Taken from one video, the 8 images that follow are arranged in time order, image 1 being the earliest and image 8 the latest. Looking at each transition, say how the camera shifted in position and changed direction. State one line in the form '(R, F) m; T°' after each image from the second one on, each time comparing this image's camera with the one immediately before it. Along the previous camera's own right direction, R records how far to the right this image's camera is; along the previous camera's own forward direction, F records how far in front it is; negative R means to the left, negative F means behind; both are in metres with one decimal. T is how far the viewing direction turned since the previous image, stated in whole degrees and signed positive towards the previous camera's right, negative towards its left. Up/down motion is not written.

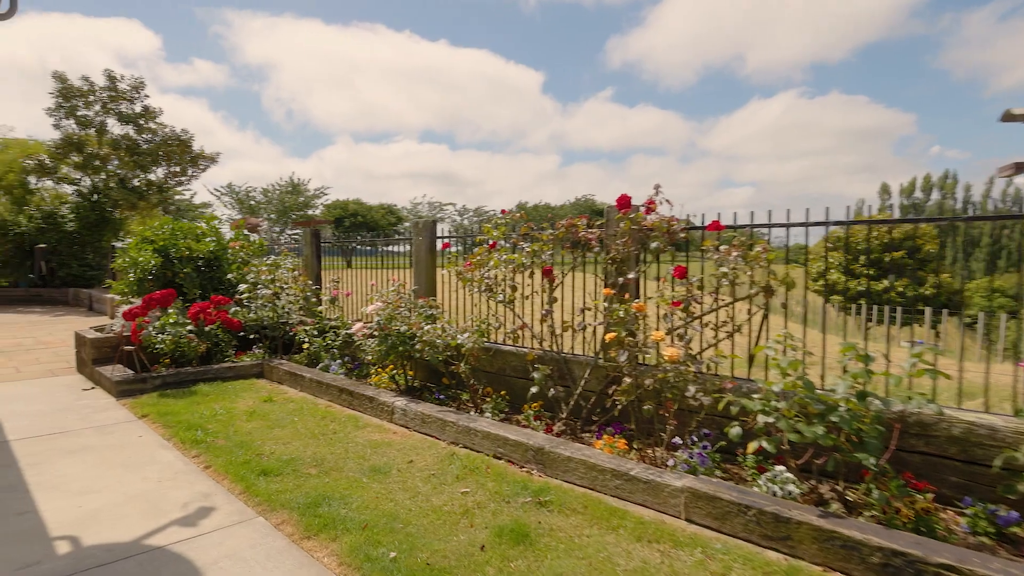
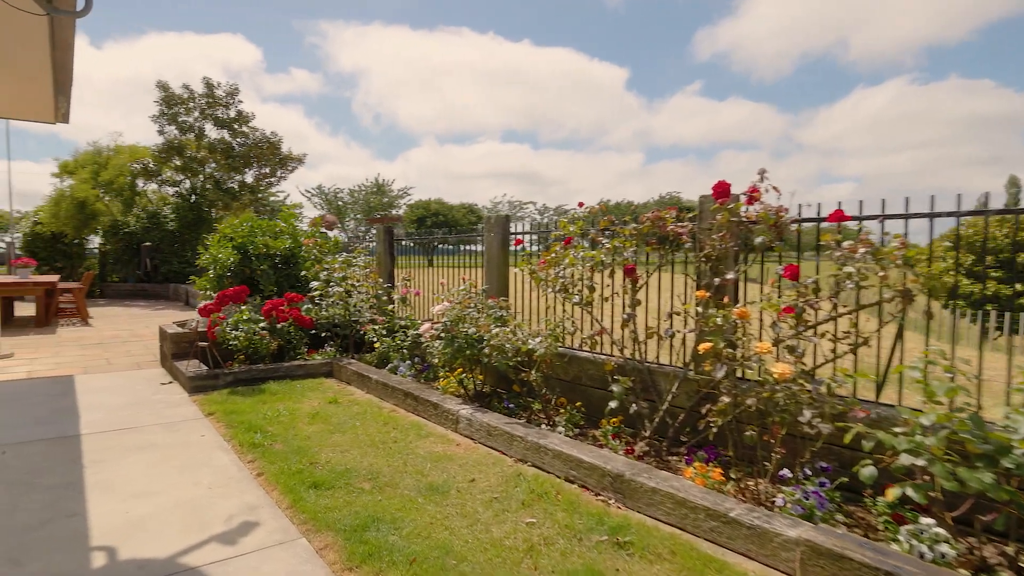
(0.0, +0.4) m; -8°
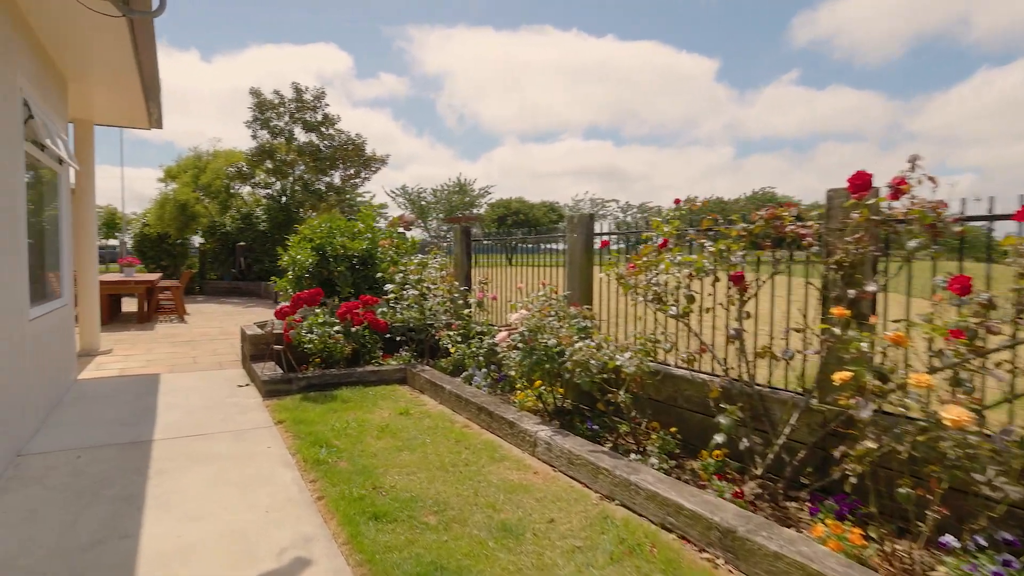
(0.0, +0.4) m; -8°
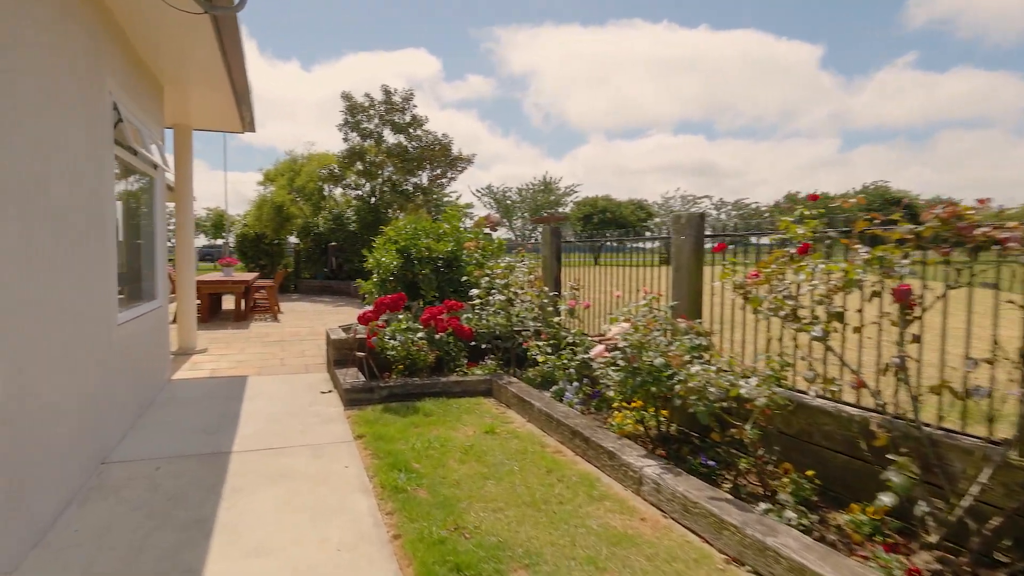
(-0.1, +0.4) m; -8°
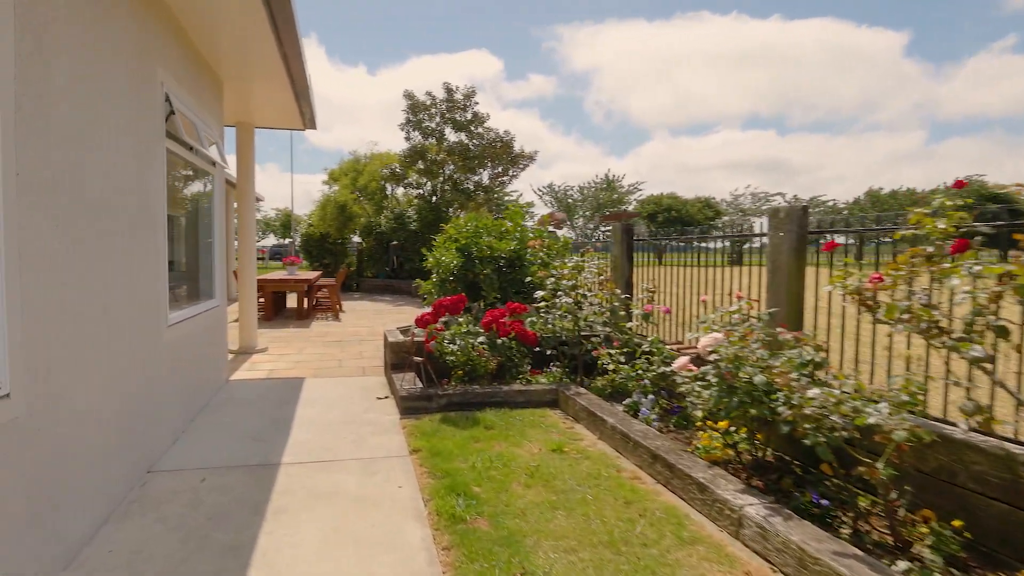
(-0.1, +0.4) m; -6°
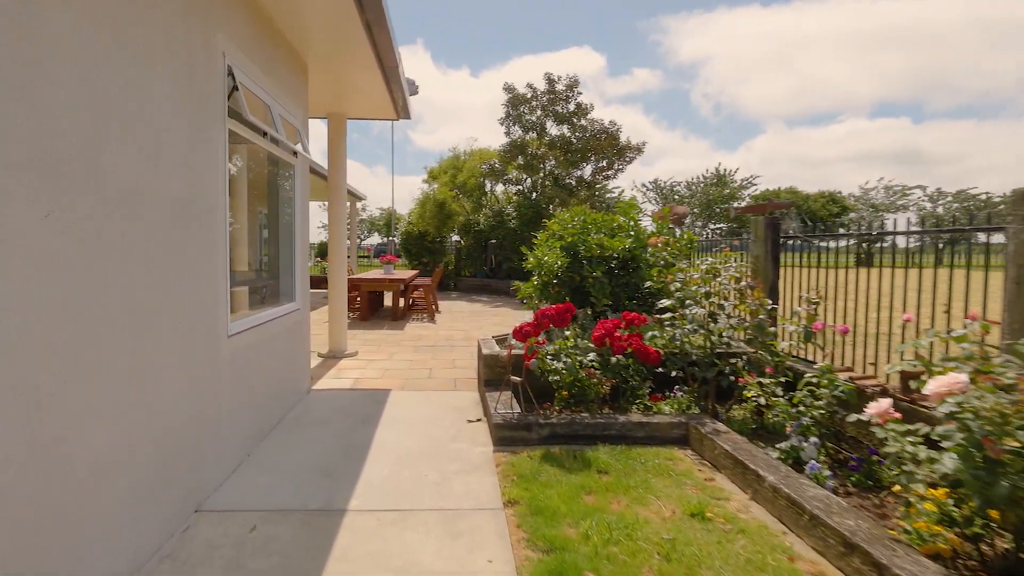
(-0.1, +0.8) m; -9°
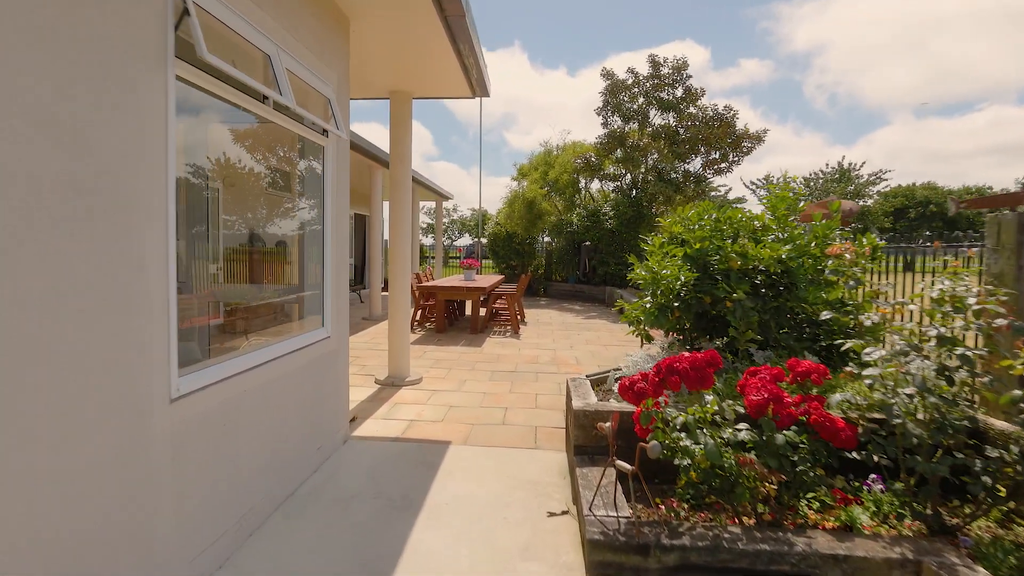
(-0.1, +1.3) m; -9°
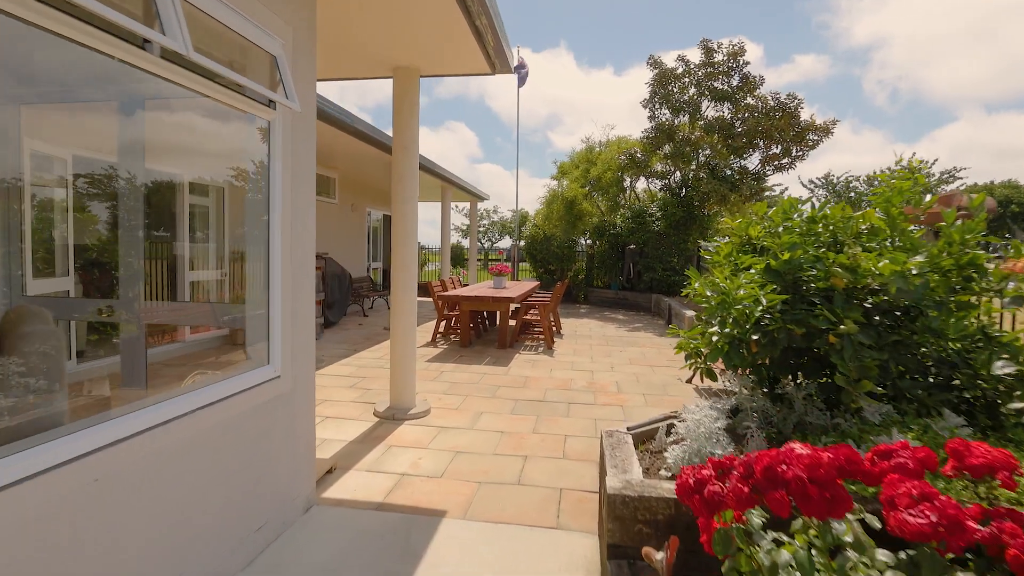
(+0.1, +1.0) m; -4°
